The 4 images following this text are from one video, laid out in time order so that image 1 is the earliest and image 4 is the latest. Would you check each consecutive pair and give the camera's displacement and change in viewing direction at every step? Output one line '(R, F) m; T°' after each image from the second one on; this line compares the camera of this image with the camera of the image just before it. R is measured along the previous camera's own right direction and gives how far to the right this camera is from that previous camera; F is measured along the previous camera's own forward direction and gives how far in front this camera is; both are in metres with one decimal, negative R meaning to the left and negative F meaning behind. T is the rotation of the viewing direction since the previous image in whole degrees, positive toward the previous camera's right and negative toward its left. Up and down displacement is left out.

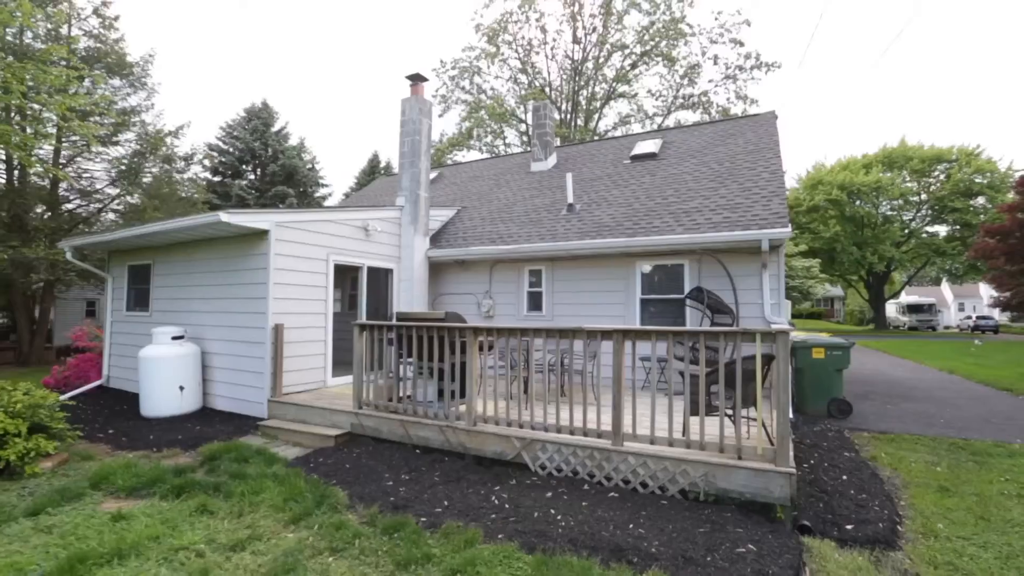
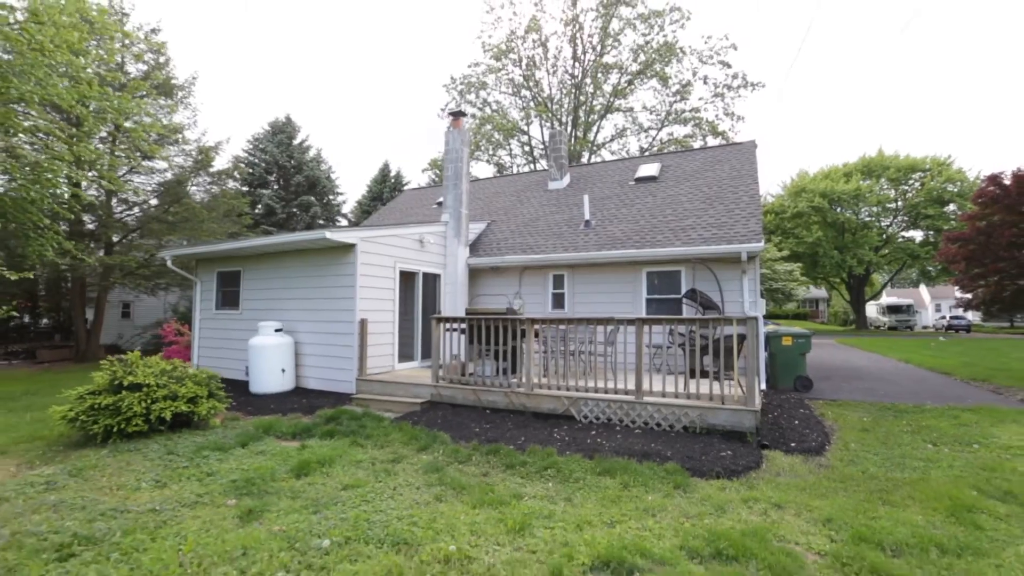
(-0.7, -1.5) m; +1°
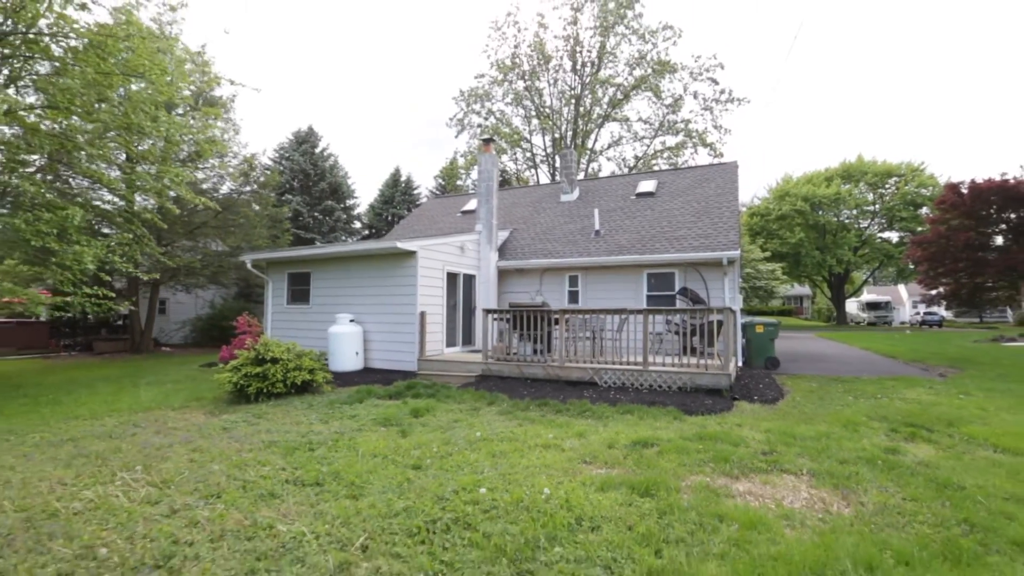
(-0.7, -1.7) m; +1°
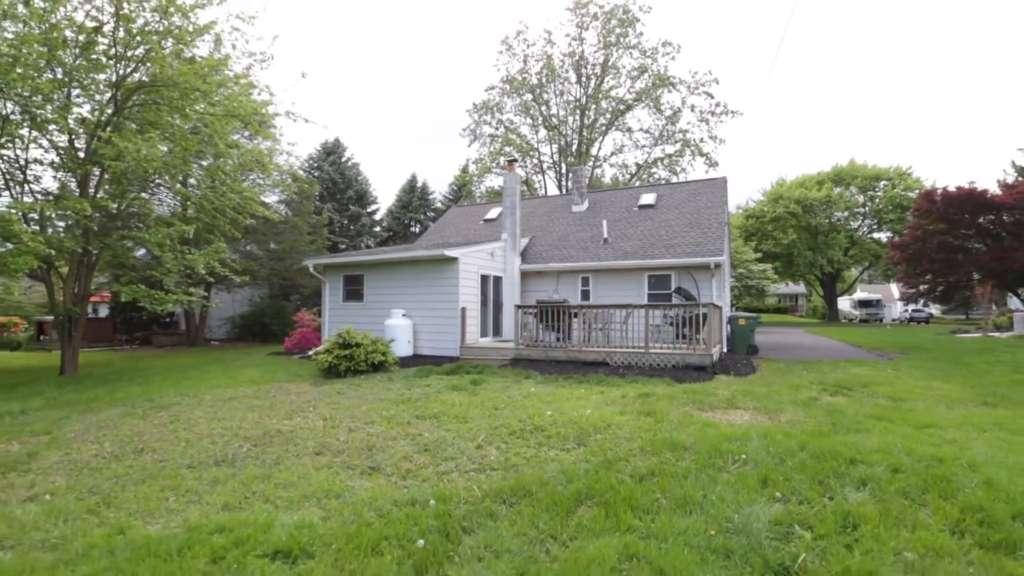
(-0.5, -1.8) m; 0°
